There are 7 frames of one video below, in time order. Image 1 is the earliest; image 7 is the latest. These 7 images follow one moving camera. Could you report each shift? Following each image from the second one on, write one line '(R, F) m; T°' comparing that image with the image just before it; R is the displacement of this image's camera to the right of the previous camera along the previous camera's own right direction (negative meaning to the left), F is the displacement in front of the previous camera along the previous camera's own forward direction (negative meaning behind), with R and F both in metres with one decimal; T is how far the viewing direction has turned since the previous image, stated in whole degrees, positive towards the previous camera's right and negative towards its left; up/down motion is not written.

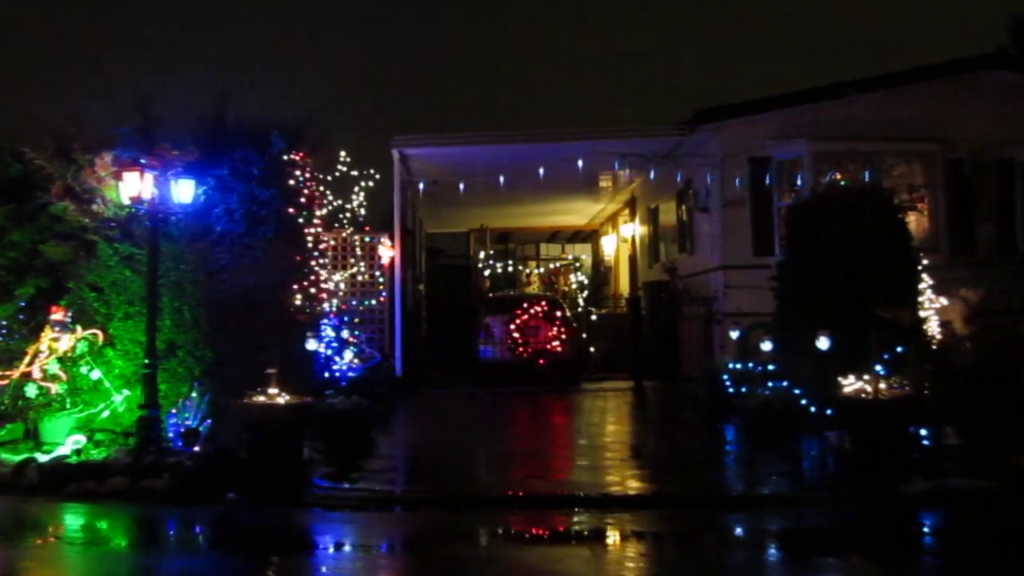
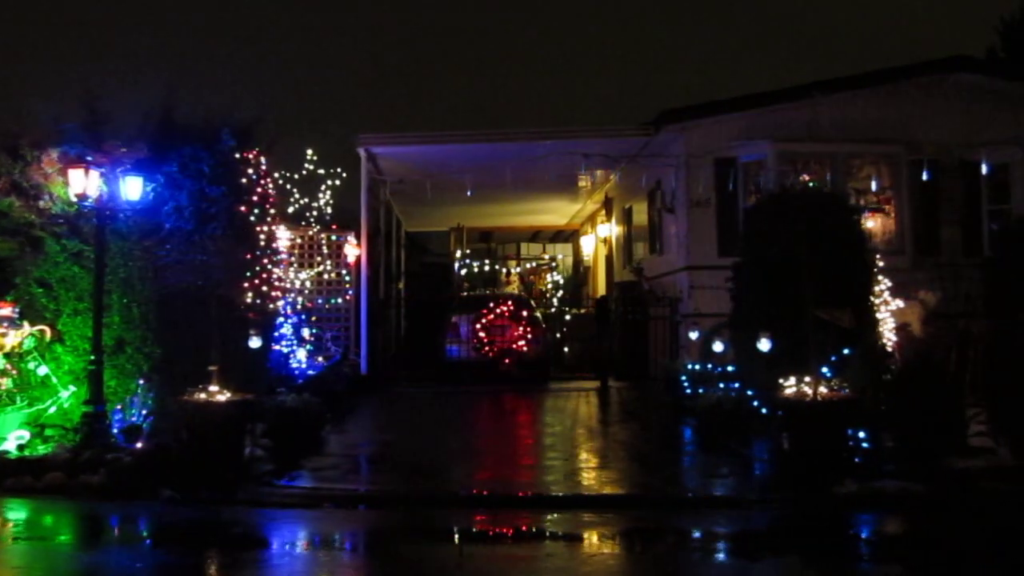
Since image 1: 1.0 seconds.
(+0.7, 0.0) m; 0°
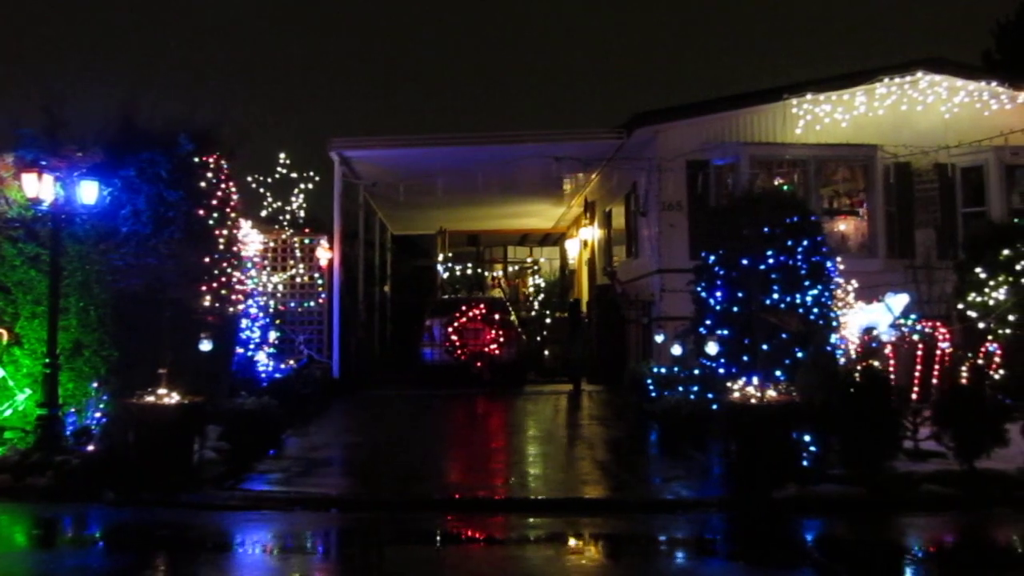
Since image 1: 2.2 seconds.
(+0.7, 0.0) m; -1°
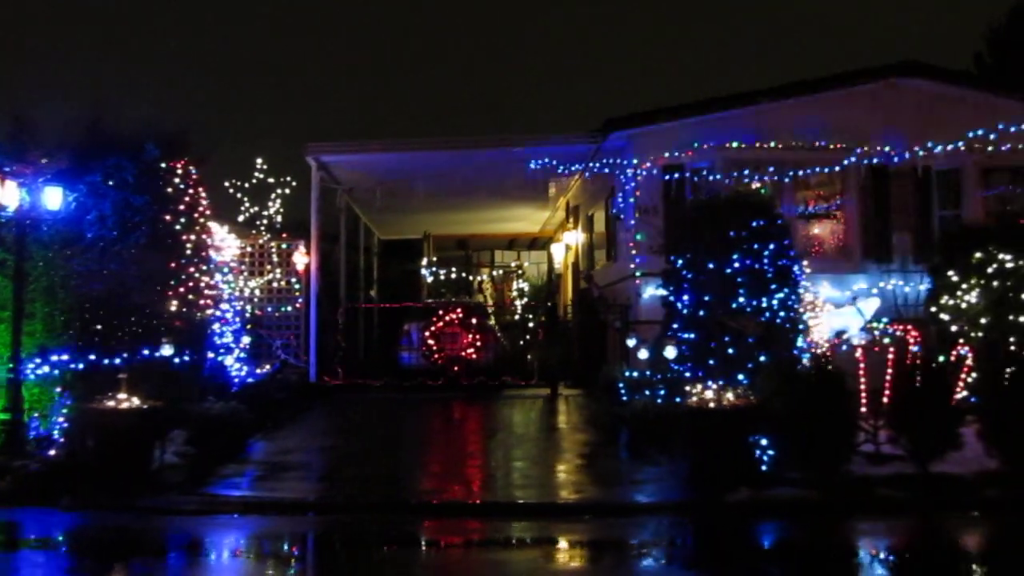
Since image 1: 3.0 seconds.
(+0.5, 0.0) m; 0°
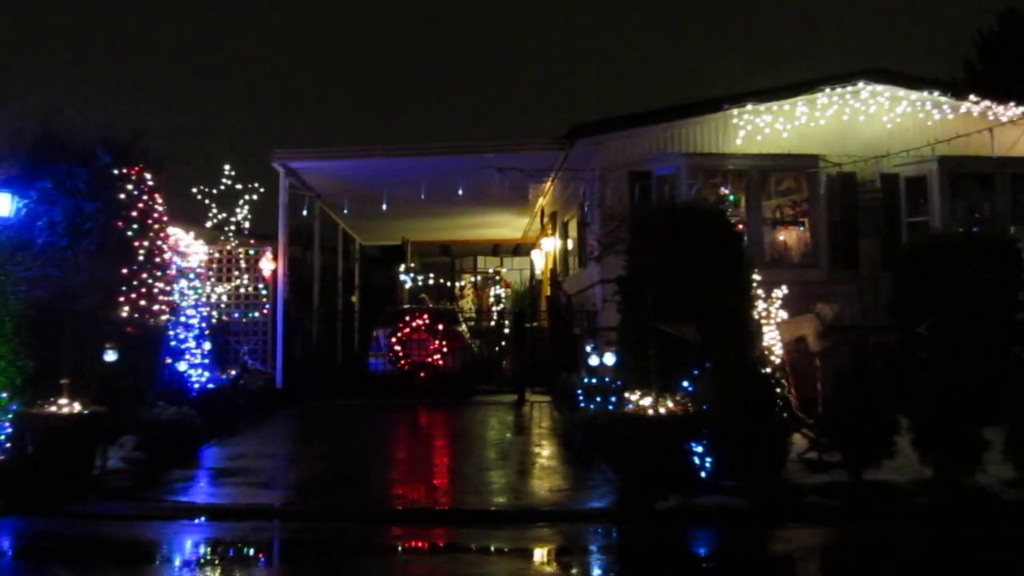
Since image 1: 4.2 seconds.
(+0.8, 0.0) m; 0°
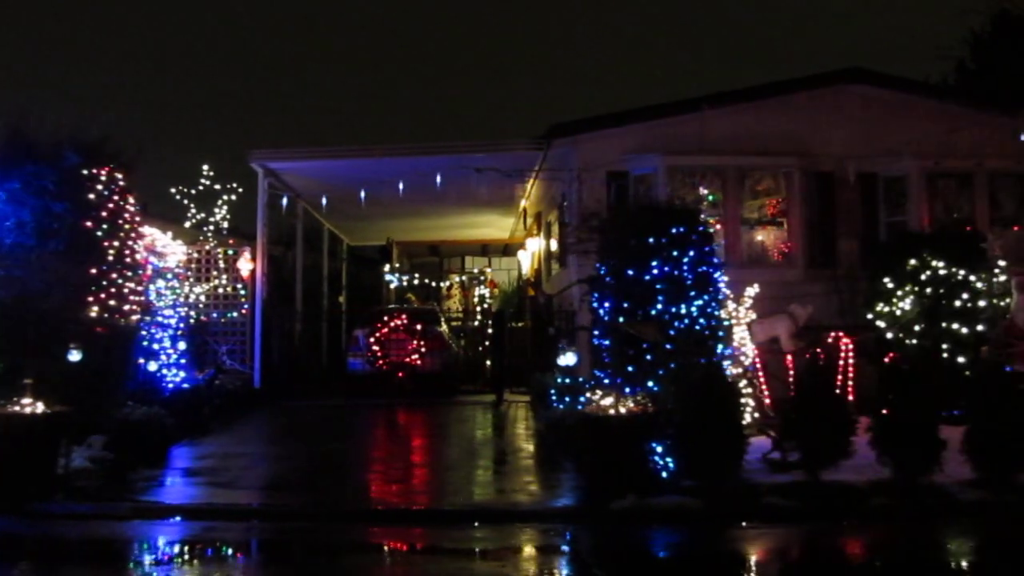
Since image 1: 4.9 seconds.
(+0.5, 0.0) m; 0°
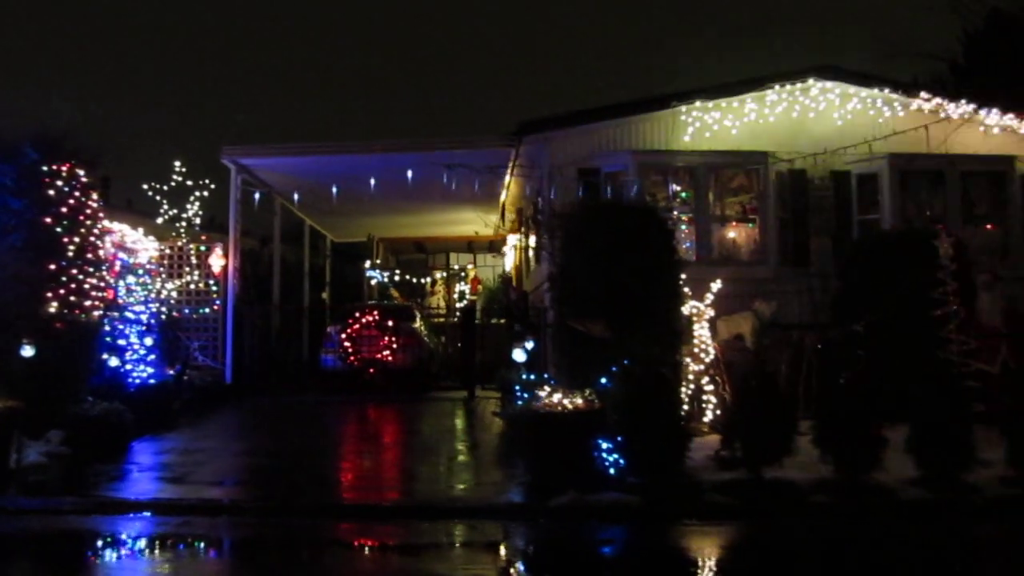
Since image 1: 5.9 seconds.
(+0.7, 0.0) m; 0°
